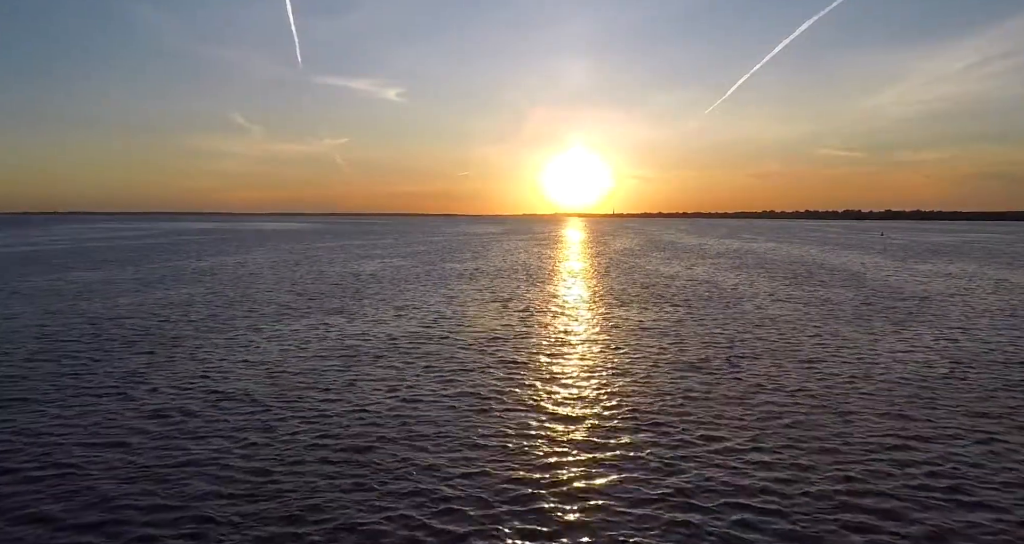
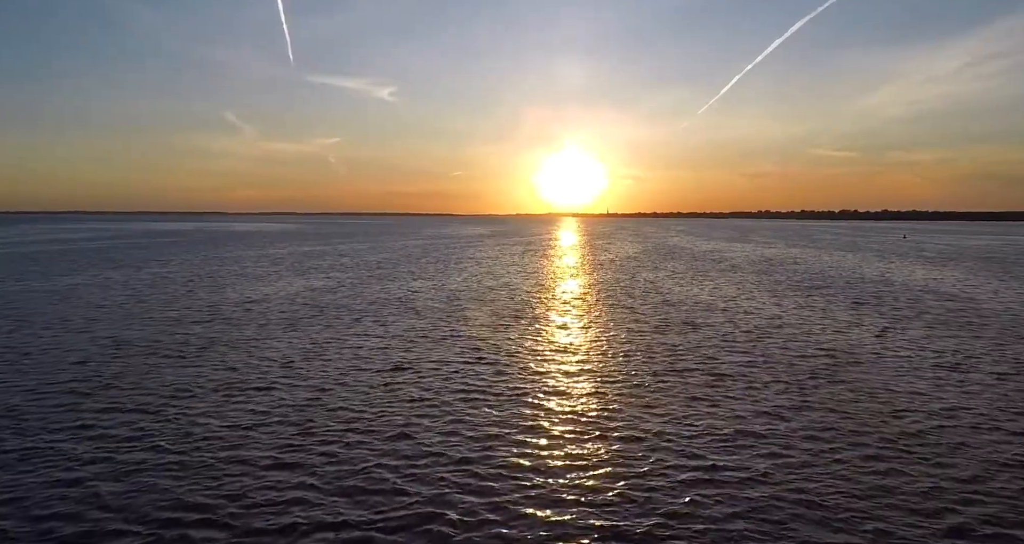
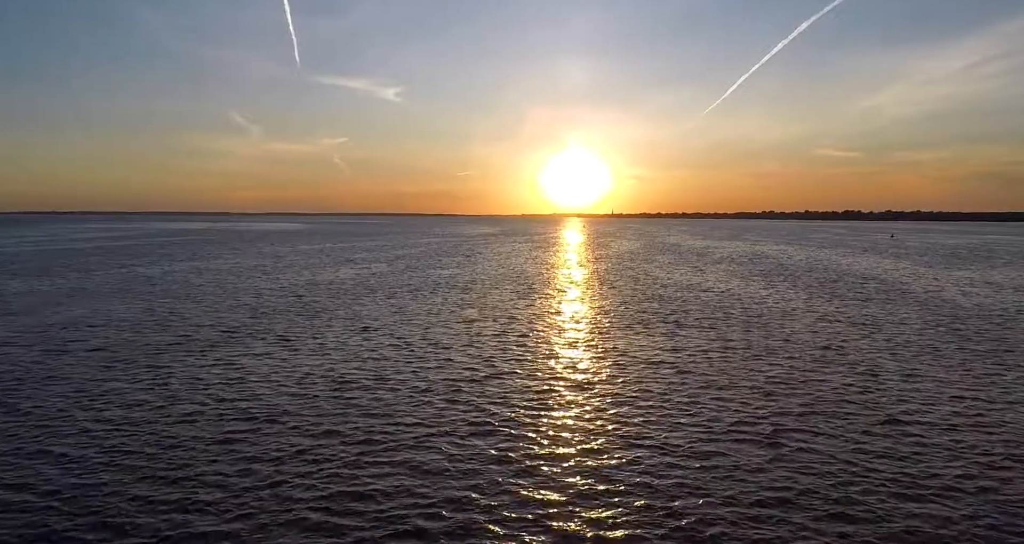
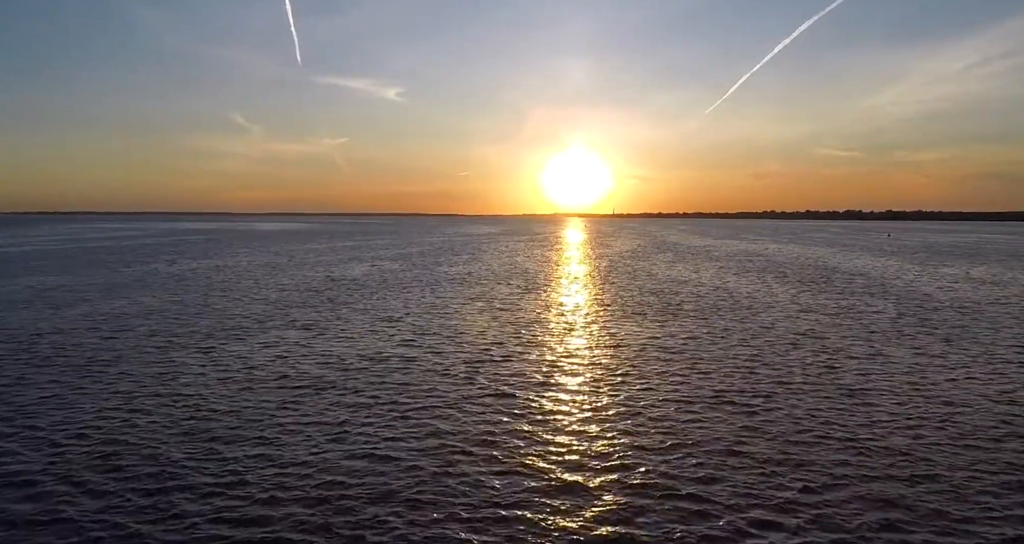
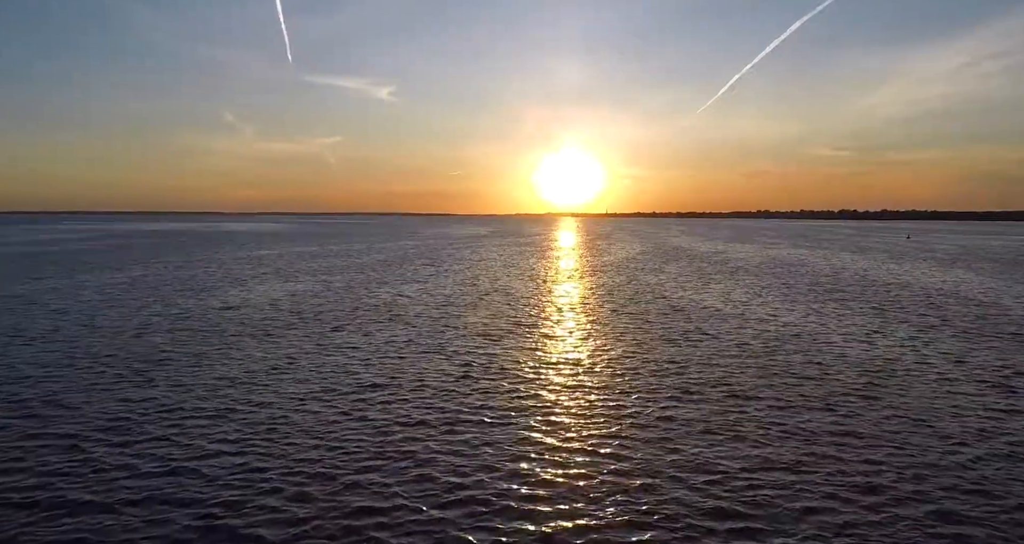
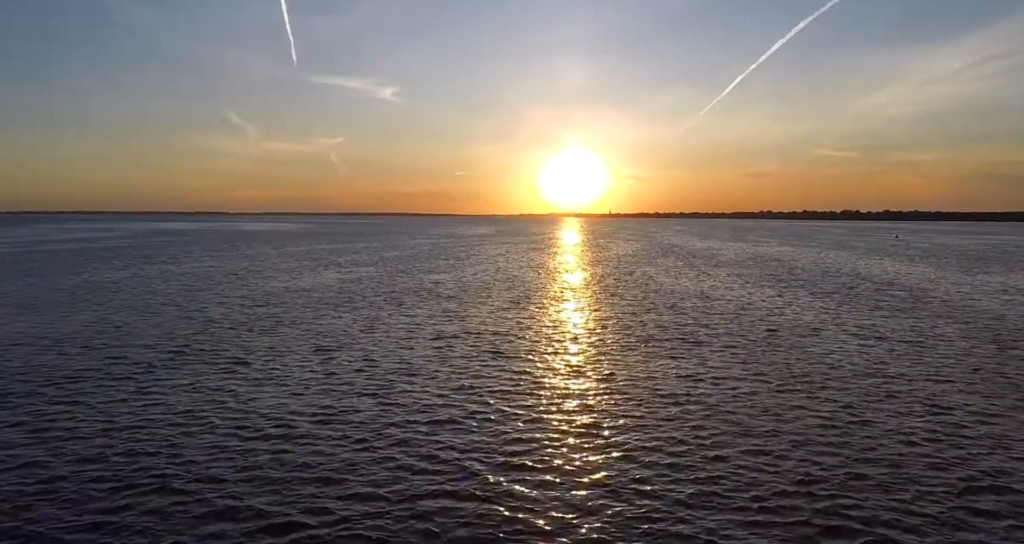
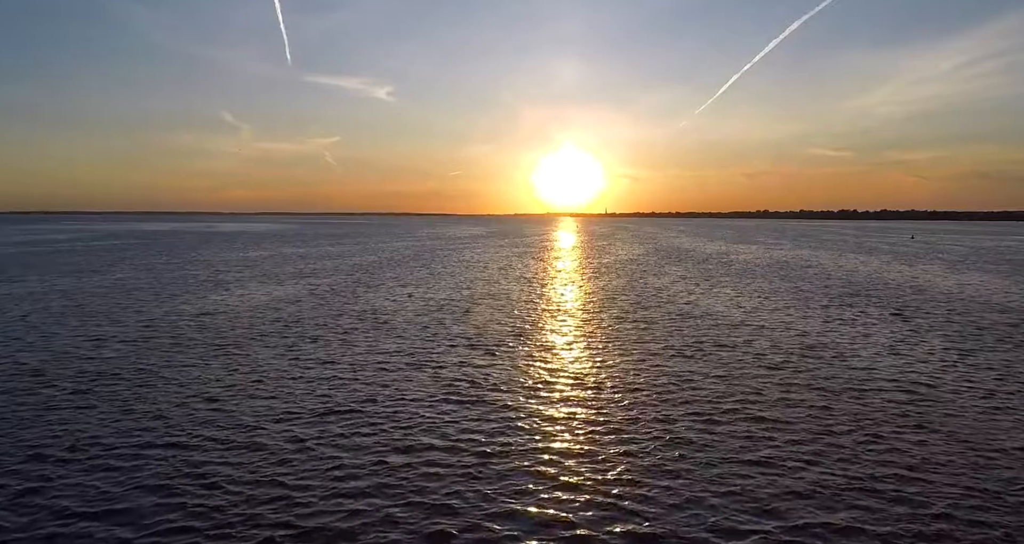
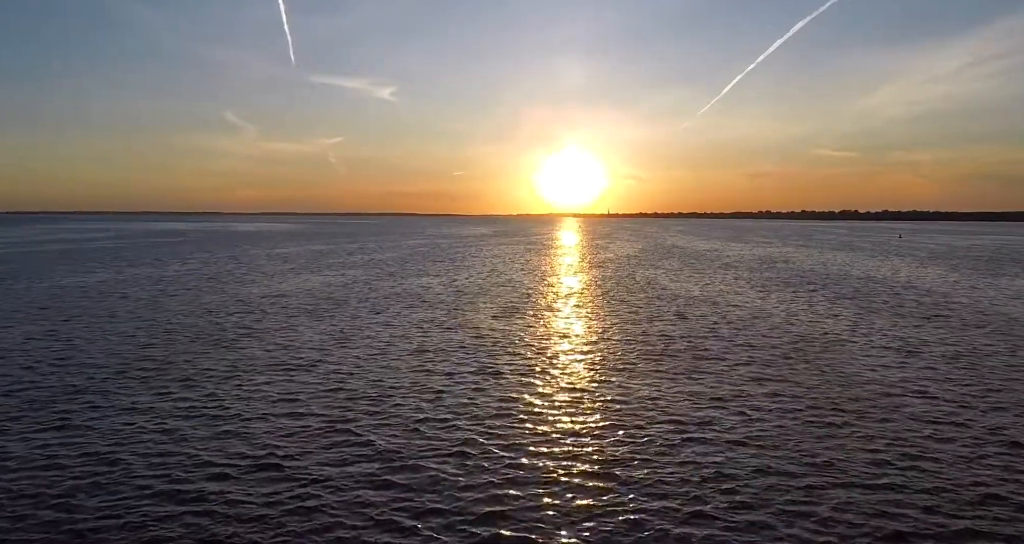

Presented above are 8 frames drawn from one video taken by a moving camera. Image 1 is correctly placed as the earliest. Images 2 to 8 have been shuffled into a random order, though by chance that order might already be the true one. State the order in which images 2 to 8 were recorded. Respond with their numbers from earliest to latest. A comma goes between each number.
4, 3, 6, 8, 2, 5, 7
